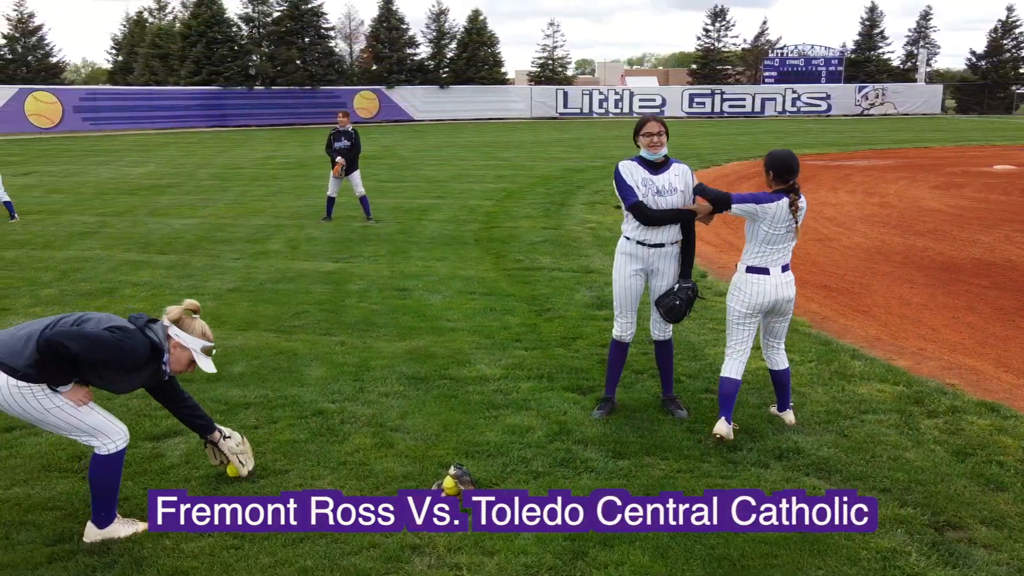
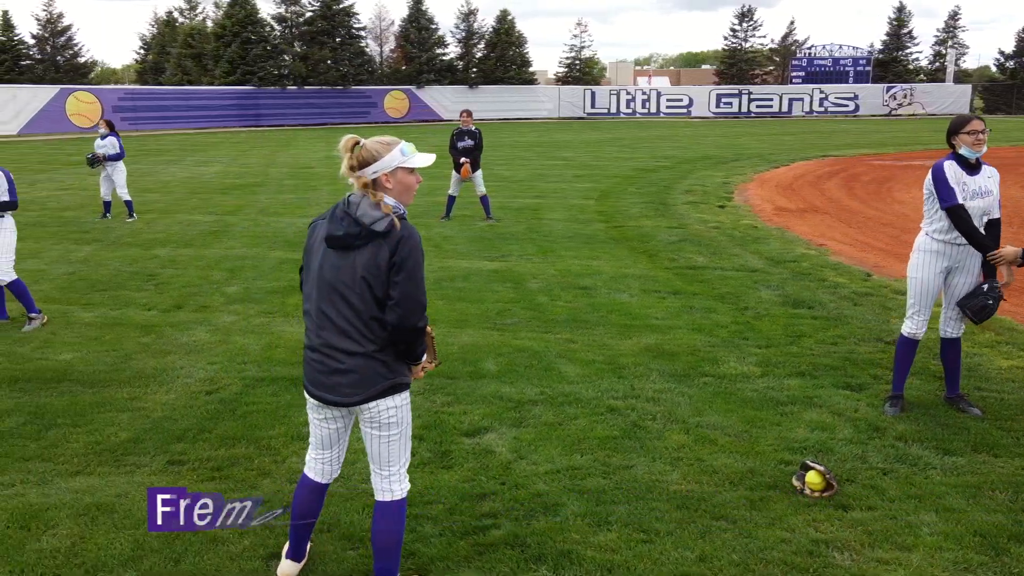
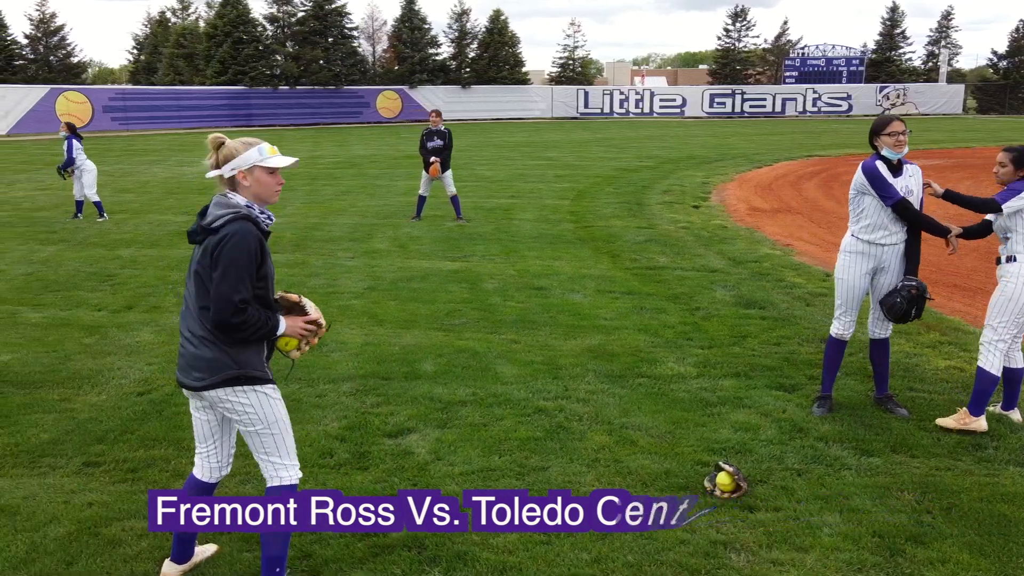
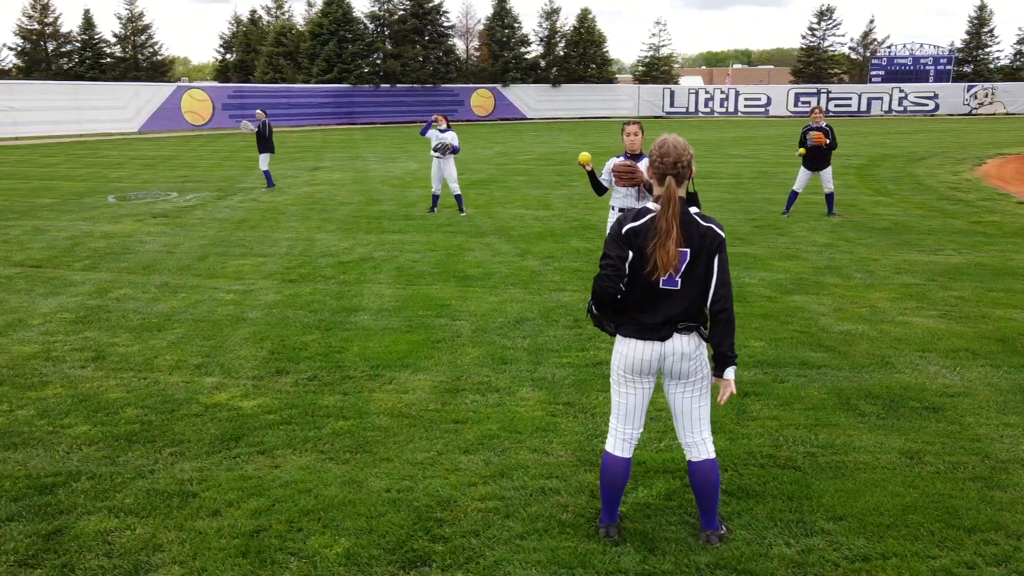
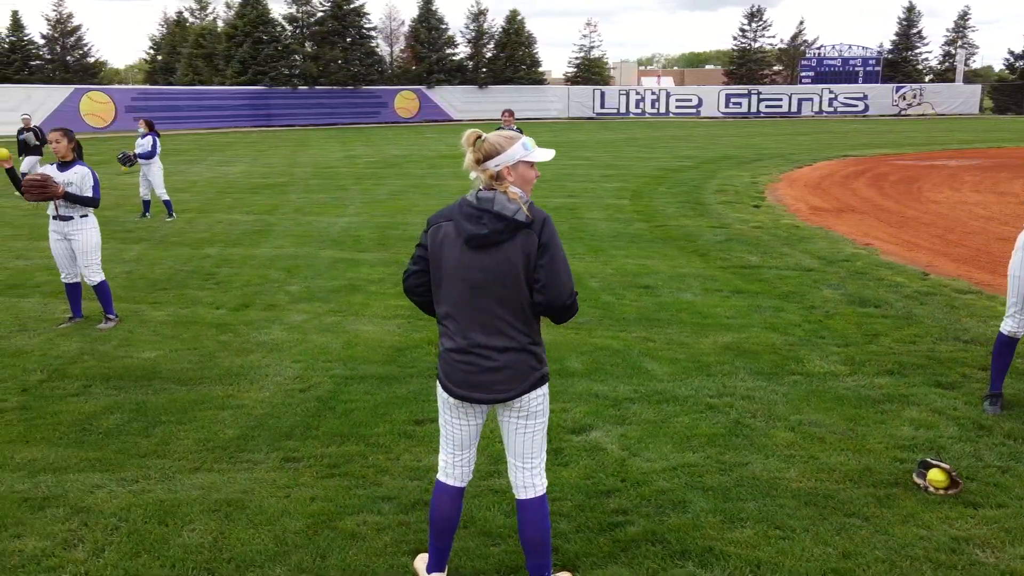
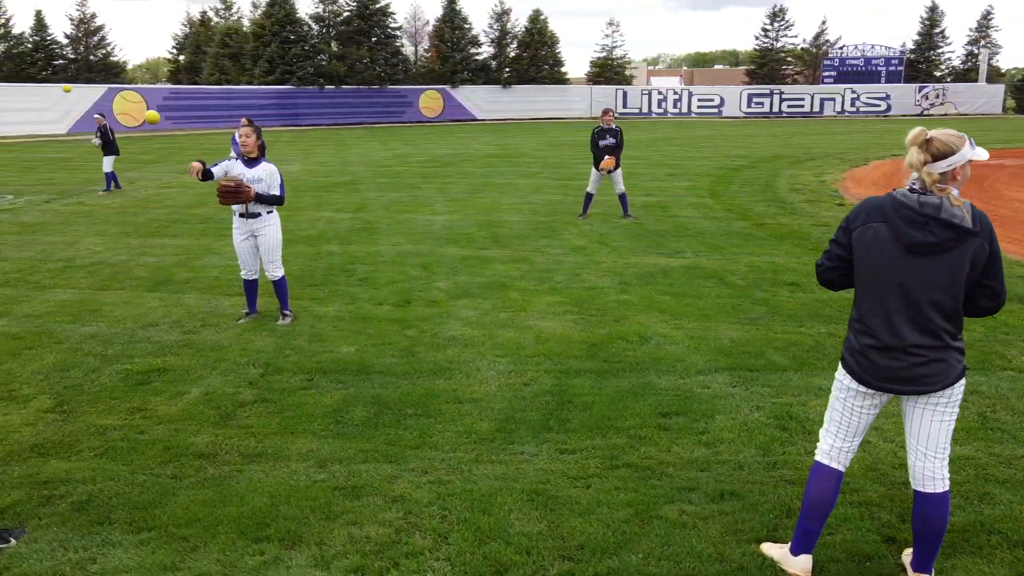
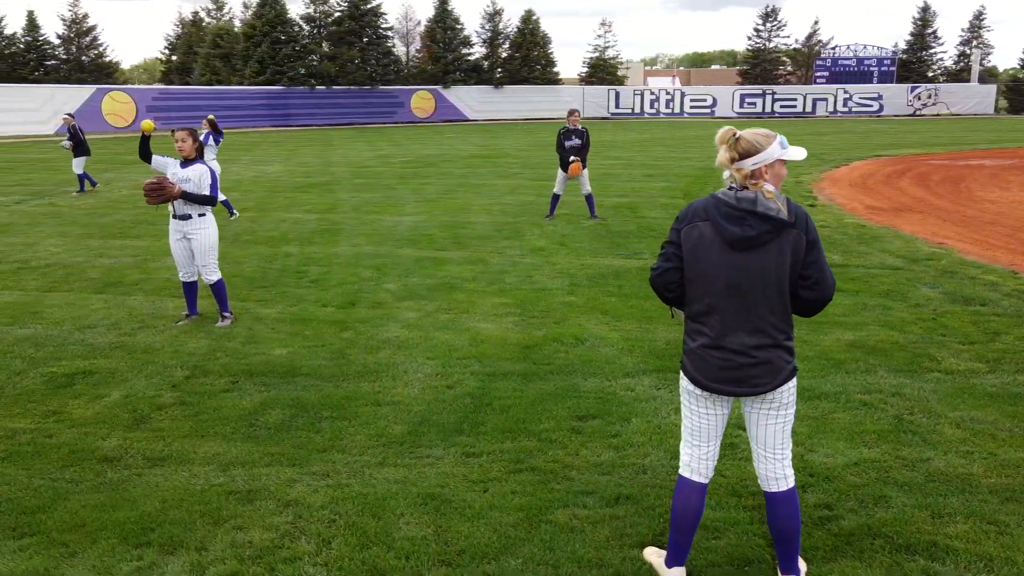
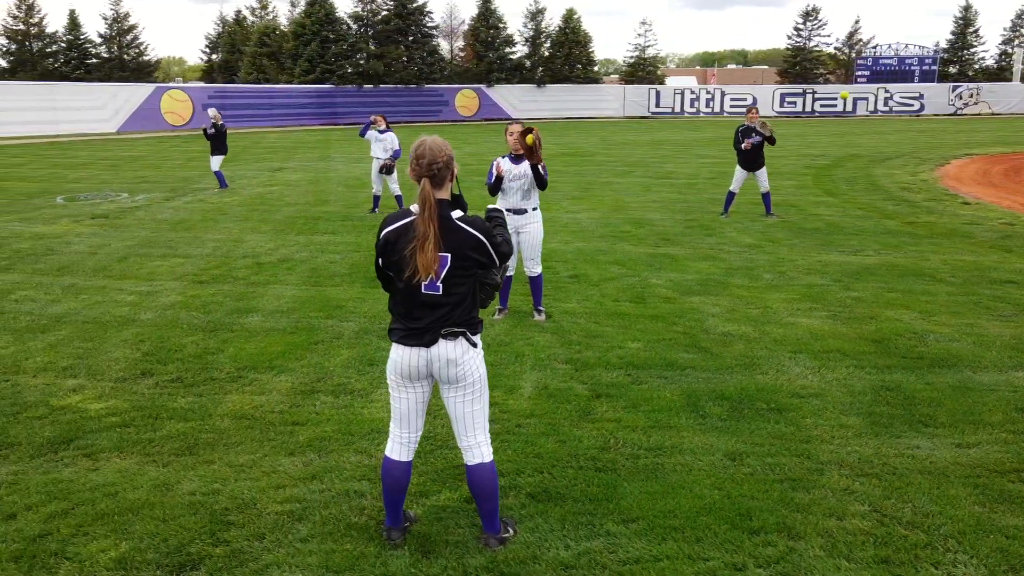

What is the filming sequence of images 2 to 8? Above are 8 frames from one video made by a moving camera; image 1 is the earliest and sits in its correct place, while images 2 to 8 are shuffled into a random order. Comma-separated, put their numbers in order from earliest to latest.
3, 2, 5, 7, 6, 8, 4
